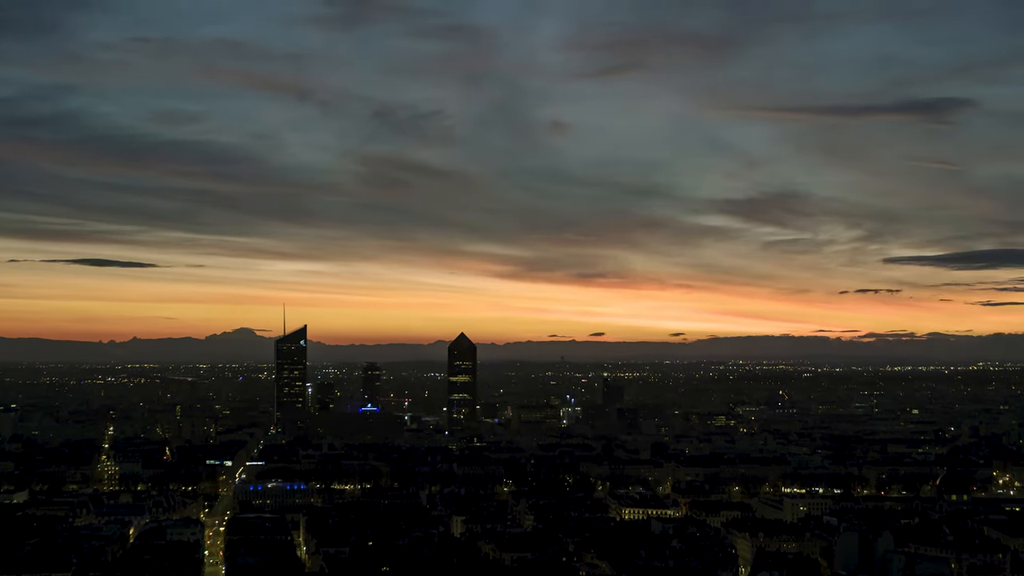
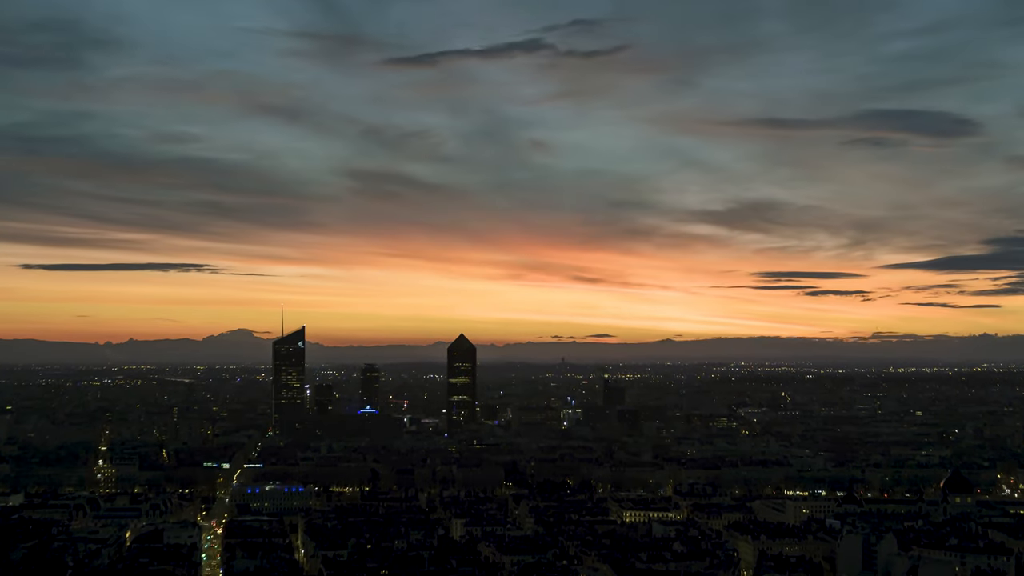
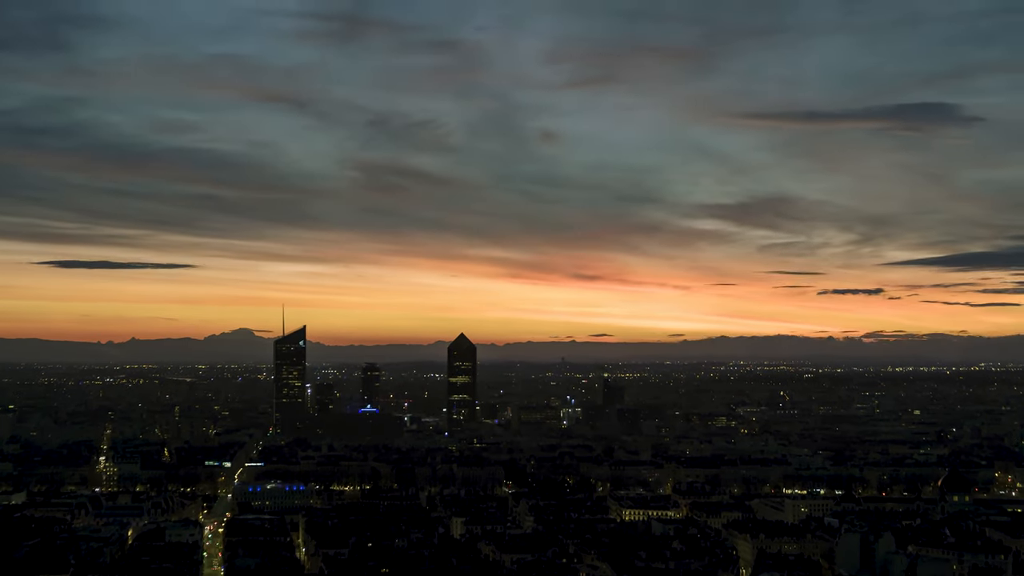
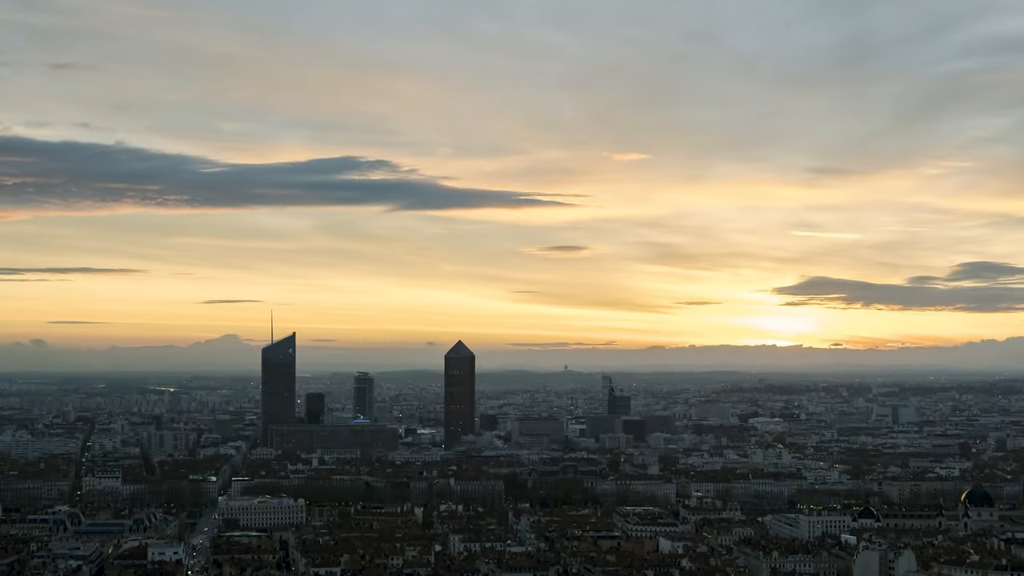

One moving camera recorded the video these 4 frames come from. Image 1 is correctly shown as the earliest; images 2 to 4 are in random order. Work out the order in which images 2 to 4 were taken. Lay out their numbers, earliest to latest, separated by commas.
3, 2, 4
